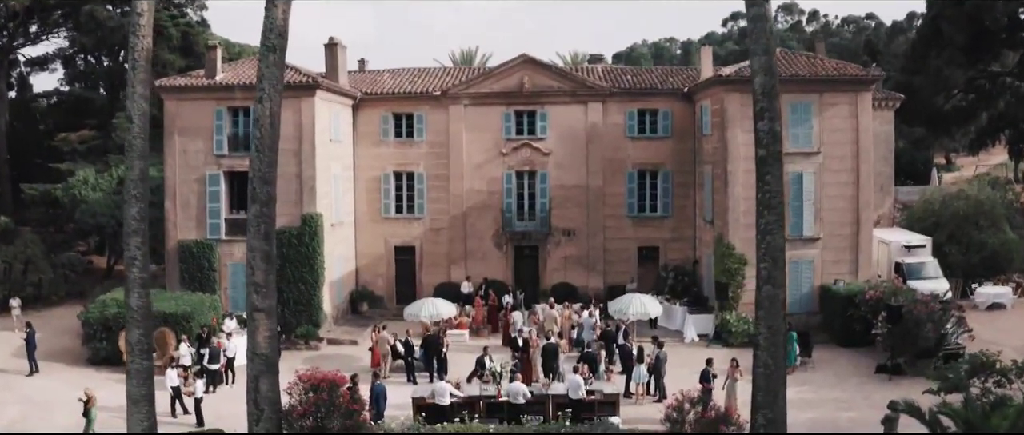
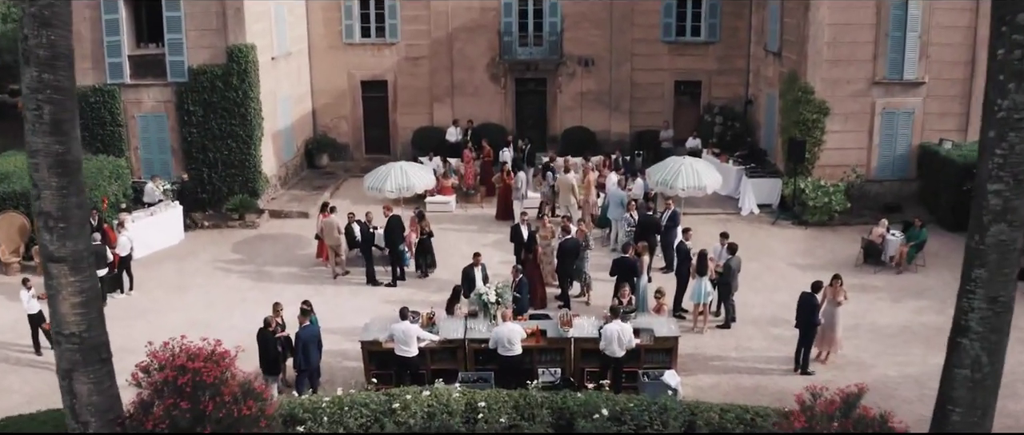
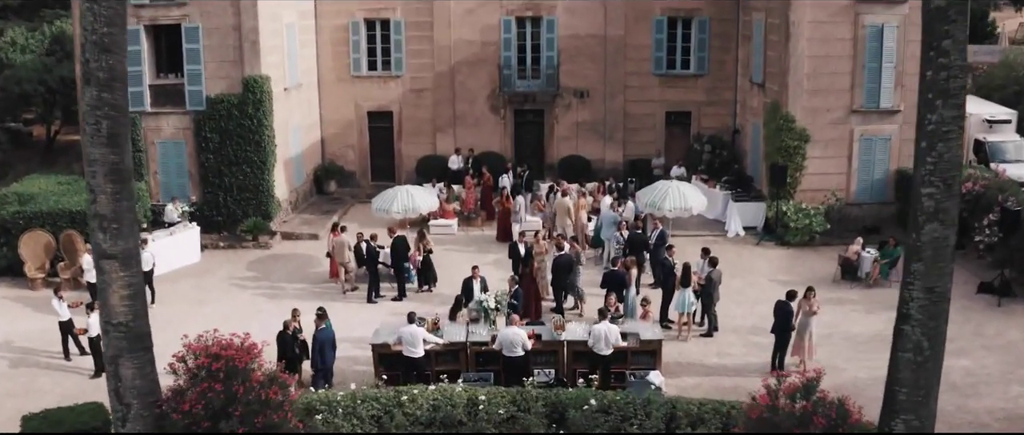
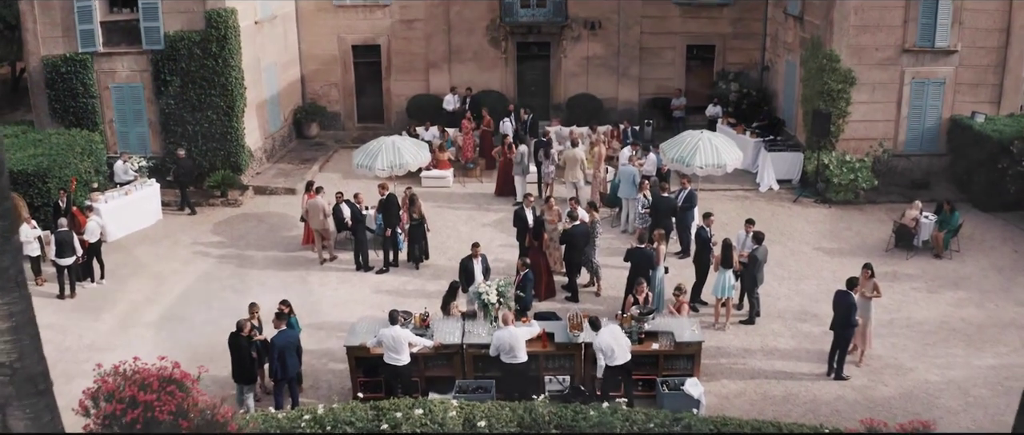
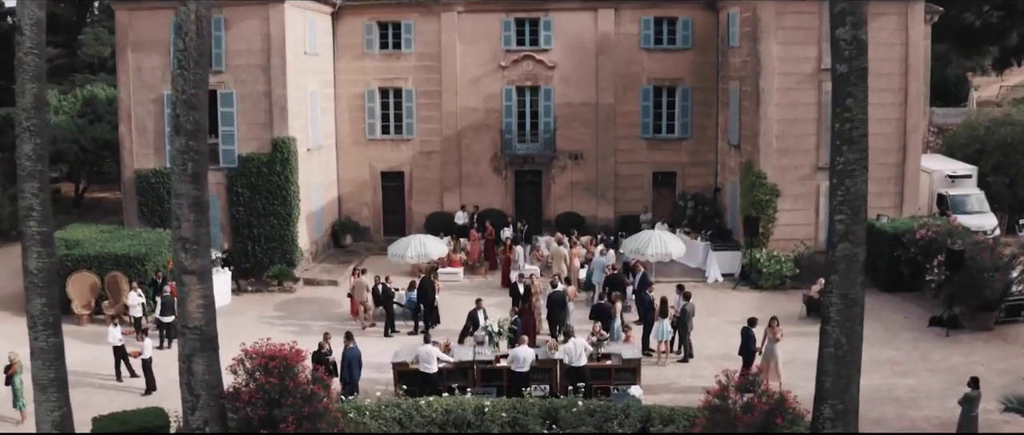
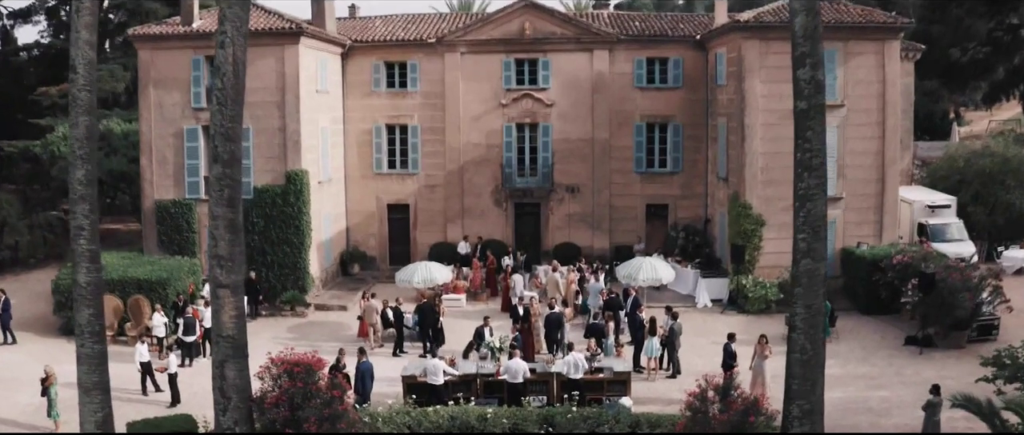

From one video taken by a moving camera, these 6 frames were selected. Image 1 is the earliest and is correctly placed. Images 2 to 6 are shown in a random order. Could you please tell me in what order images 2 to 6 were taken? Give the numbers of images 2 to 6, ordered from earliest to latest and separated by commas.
6, 5, 3, 2, 4
